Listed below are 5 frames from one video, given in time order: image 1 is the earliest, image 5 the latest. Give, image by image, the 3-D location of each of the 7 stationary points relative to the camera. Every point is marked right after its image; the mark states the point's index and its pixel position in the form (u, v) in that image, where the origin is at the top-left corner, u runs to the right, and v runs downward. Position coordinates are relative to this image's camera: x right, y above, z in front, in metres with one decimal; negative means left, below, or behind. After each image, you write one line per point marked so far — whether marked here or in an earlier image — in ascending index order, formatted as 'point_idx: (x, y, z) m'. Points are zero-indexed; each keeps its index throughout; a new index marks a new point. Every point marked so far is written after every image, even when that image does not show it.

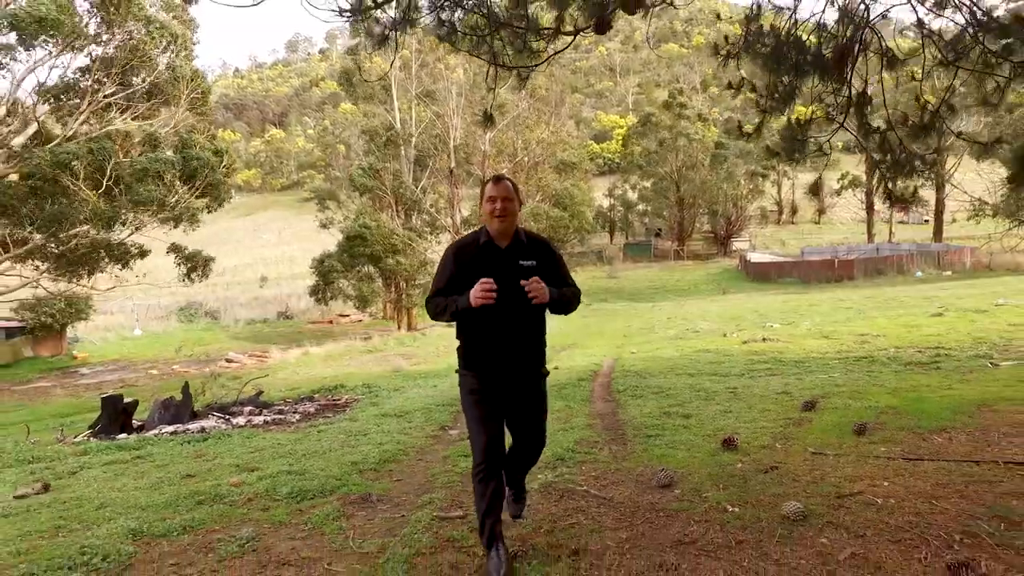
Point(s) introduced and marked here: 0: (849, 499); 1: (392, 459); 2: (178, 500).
0: (+1.5, -0.9, +3.4) m
1: (-0.8, -1.1, +4.8) m
2: (-1.7, -1.1, +4.1) m
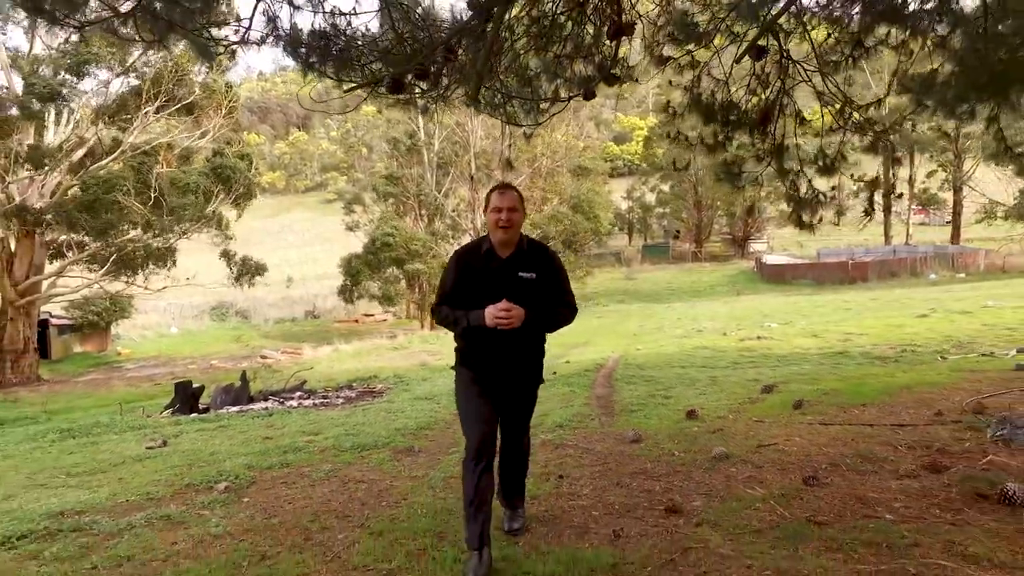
0: (+1.5, -1.0, +4.6) m
1: (-0.7, -1.1, +6.2) m
2: (-1.7, -1.1, +5.4) m
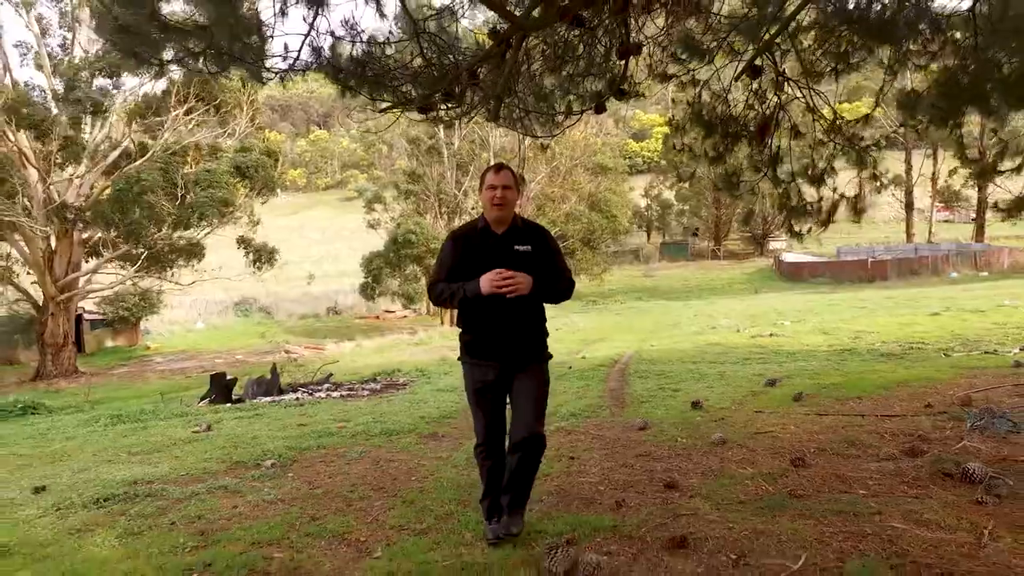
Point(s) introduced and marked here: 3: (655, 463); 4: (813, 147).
0: (+1.6, -0.9, +5.0) m
1: (-0.5, -1.1, +6.6) m
2: (-1.6, -1.1, +5.9) m
3: (+0.8, -1.0, +4.4) m
4: (+2.1, +1.0, +5.6) m
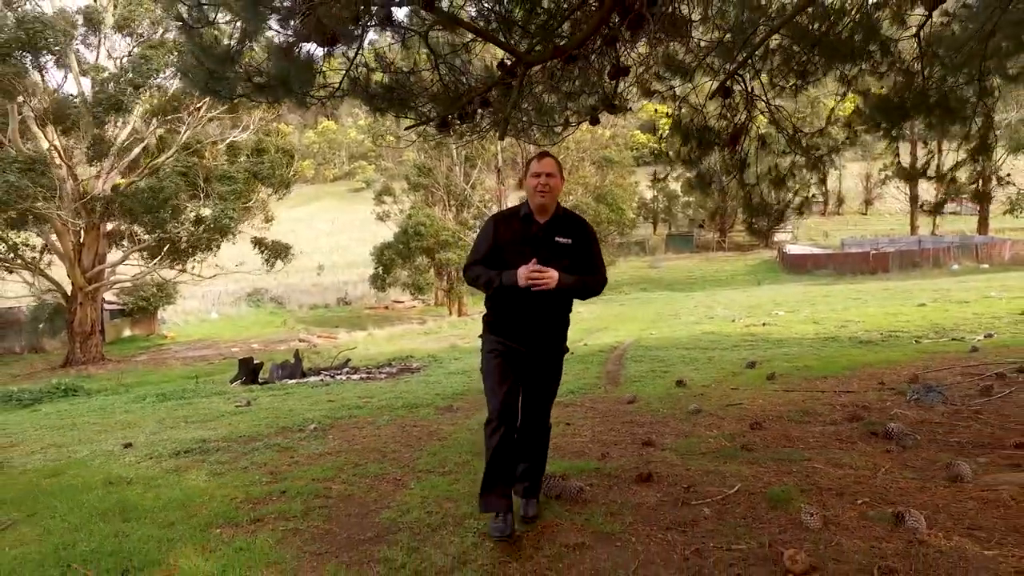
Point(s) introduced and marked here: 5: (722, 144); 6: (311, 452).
0: (+1.7, -0.9, +5.8) m
1: (-0.5, -1.0, +7.4) m
2: (-1.5, -1.0, +6.7) m
3: (+0.8, -0.9, +5.2) m
4: (+2.2, +1.1, +6.3) m
5: (+1.6, +1.1, +6.0) m
6: (-1.2, -0.9, +4.5) m
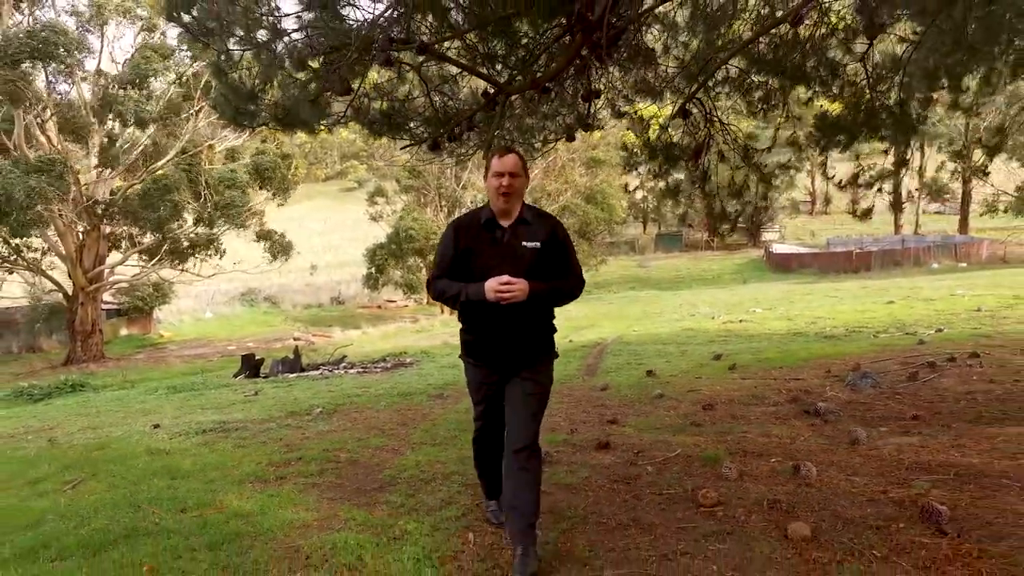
0: (+1.5, -0.9, +6.5) m
1: (-0.6, -1.0, +8.1) m
2: (-1.7, -1.0, +7.4) m
3: (+0.7, -0.9, +5.9) m
4: (+2.0, +1.1, +7.0) m
5: (+1.5, +1.1, +6.7) m
6: (-1.3, -0.9, +5.2) m
